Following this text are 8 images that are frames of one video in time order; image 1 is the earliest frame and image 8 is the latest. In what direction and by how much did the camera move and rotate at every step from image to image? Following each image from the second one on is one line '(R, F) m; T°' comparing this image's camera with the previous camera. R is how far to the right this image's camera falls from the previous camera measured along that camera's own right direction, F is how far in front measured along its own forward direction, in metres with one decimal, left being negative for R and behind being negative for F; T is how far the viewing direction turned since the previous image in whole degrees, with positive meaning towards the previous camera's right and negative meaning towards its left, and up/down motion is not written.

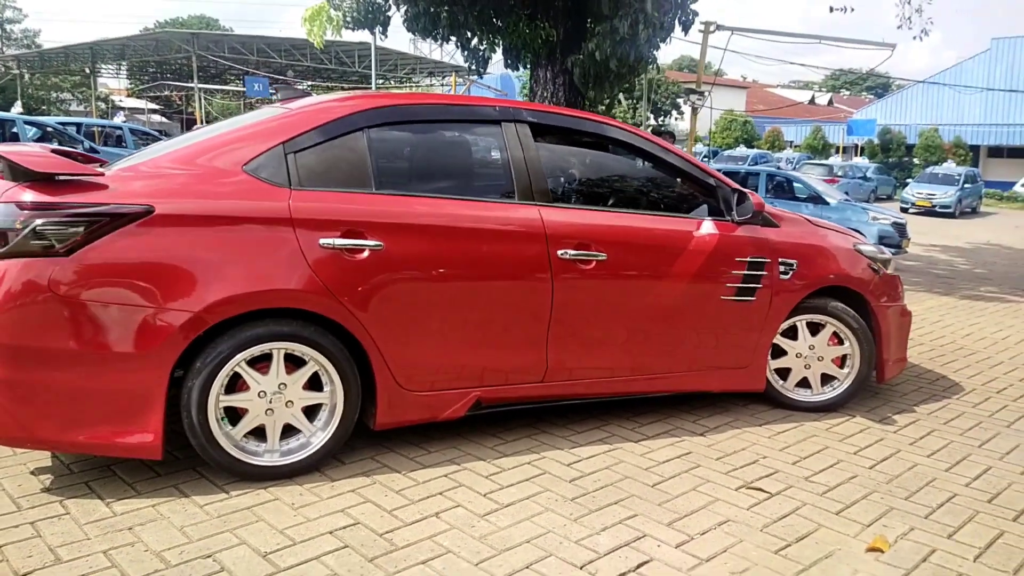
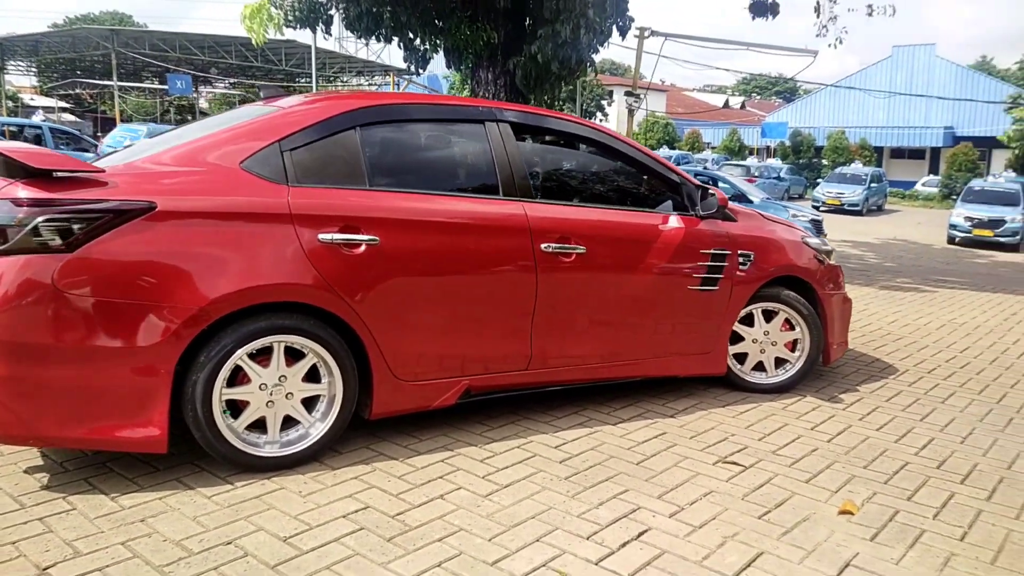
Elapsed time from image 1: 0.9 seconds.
(-0.3, -0.1) m; +6°
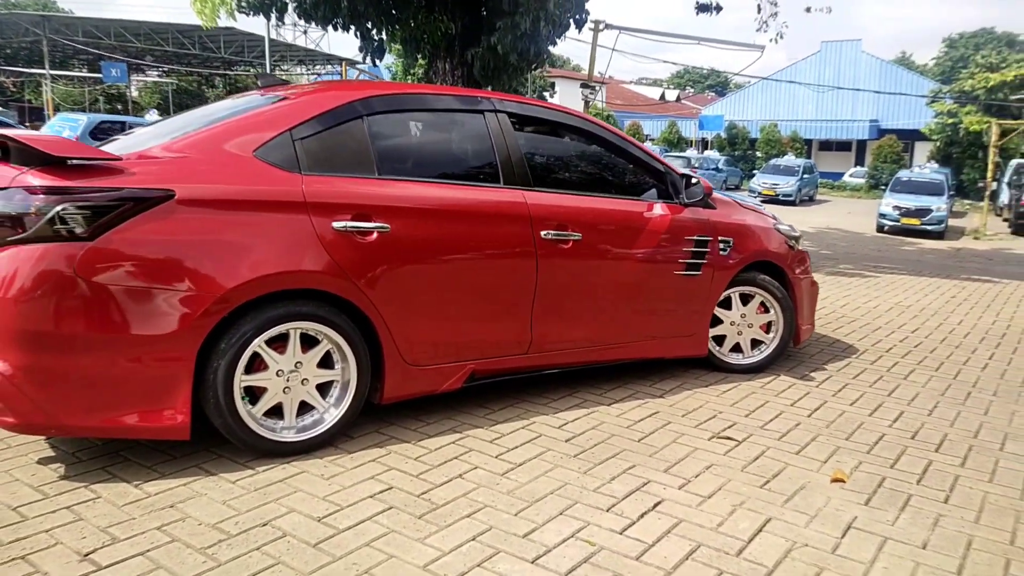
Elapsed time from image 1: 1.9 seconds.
(-0.3, -0.1) m; +4°
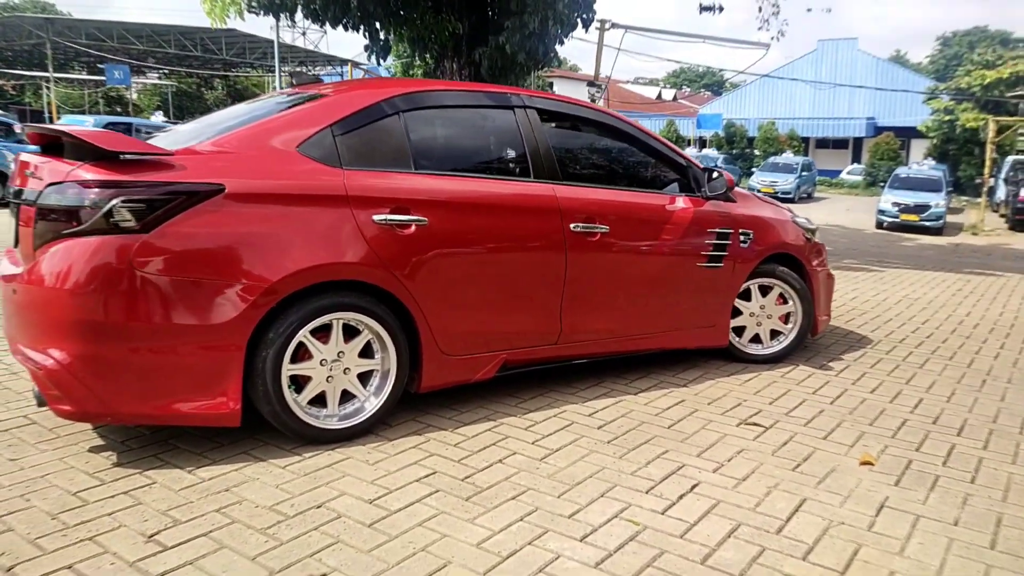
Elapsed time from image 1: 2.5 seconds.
(-0.2, -0.1) m; 0°
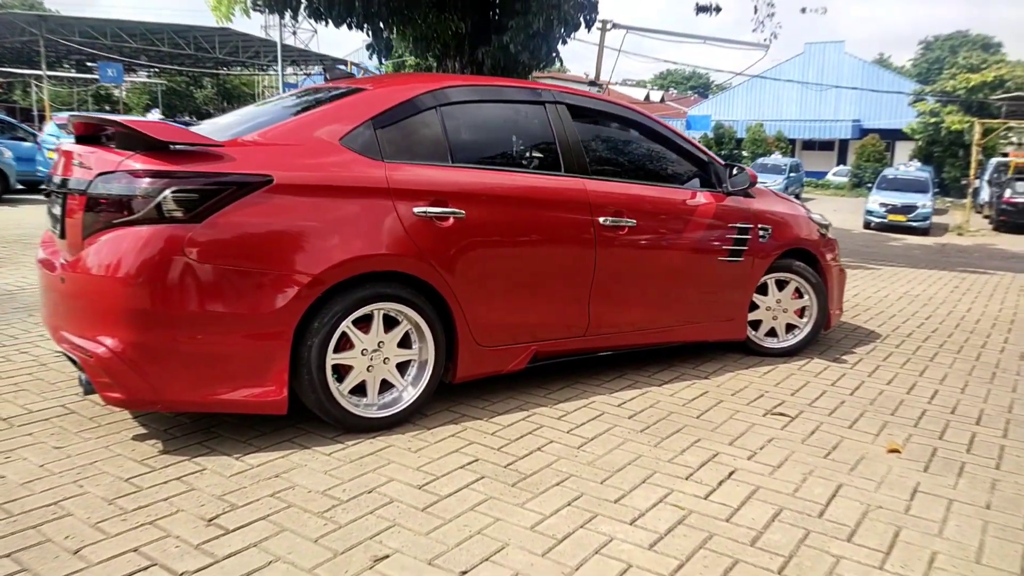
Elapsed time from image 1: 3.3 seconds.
(-0.2, 0.0) m; +1°
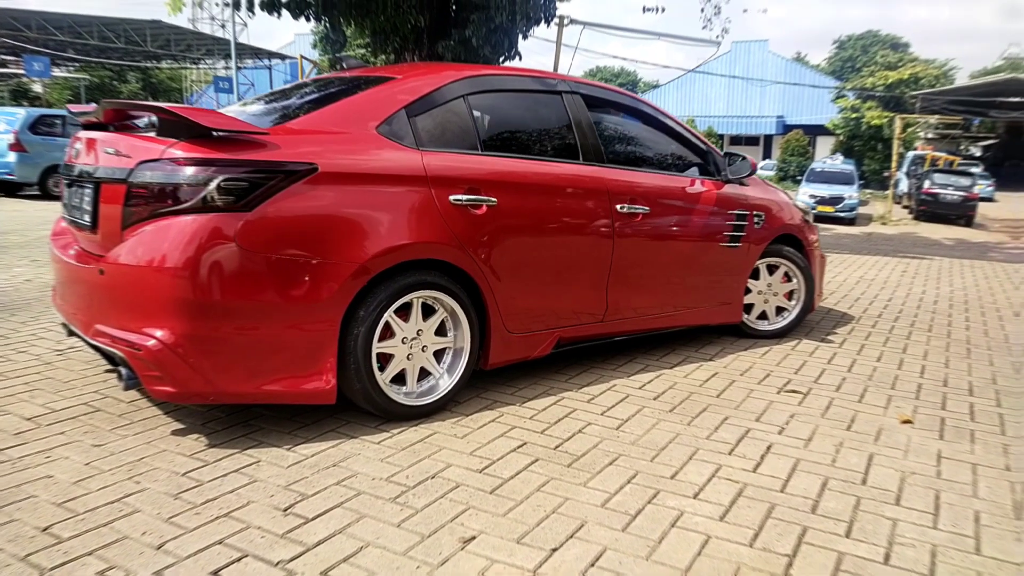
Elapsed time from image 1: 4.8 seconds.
(-0.5, 0.0) m; +5°
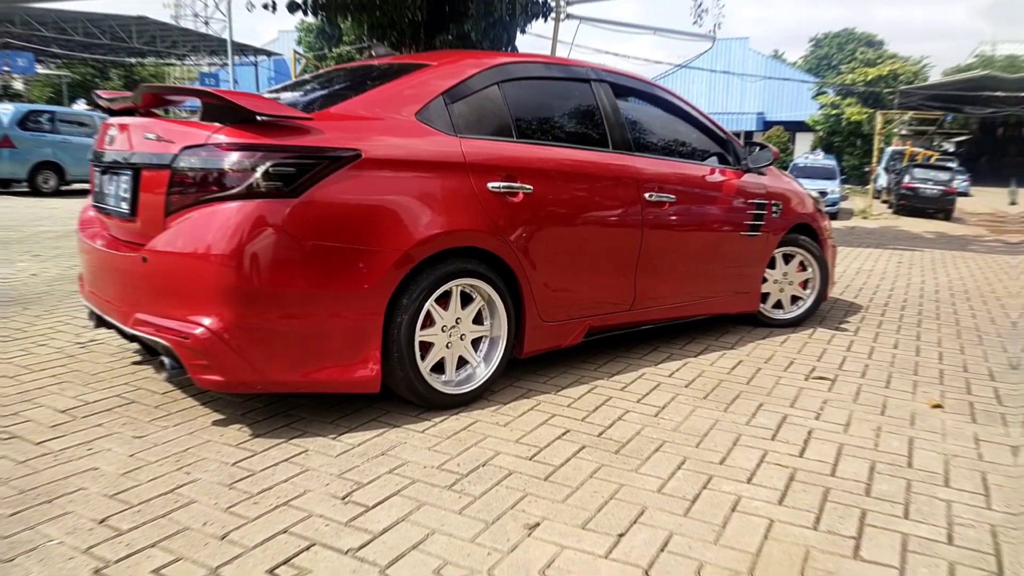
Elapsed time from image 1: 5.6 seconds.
(-0.3, 0.0) m; +1°
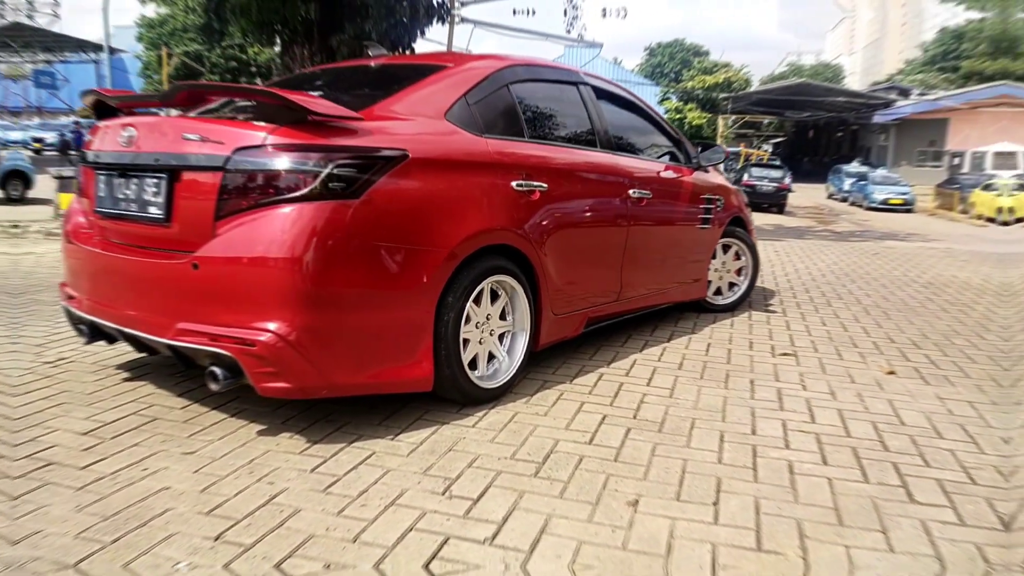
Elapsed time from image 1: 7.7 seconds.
(-0.8, 0.0) m; +11°
